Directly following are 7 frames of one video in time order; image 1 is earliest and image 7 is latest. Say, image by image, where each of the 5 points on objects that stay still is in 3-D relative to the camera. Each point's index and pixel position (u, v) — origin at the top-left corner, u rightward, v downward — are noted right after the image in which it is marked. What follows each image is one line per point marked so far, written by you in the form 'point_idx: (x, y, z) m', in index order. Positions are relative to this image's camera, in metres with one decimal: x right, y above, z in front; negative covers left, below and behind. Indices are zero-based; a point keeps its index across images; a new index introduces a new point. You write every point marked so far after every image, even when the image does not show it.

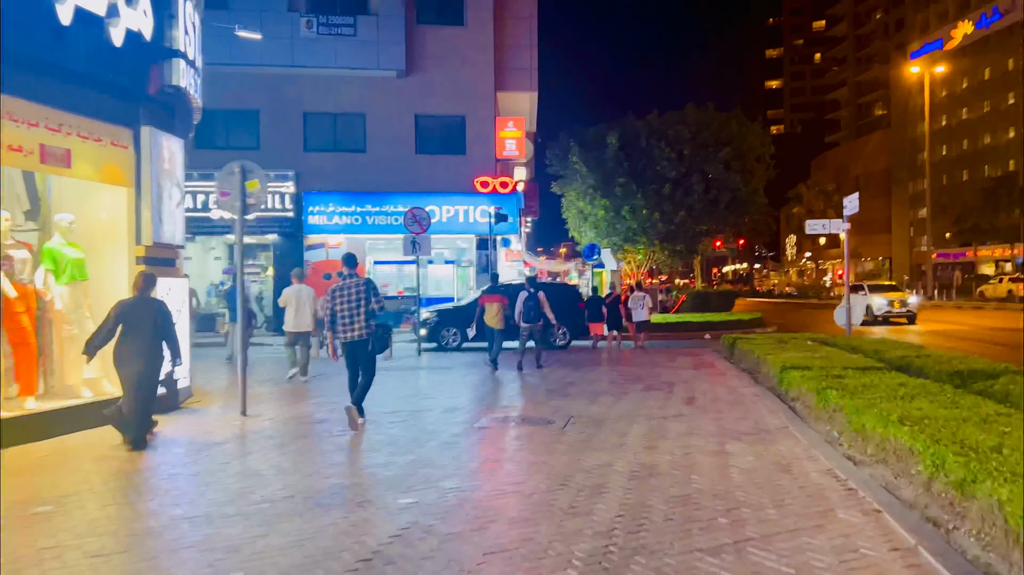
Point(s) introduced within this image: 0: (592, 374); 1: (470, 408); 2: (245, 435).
0: (+1.4, -1.5, +13.8) m
1: (-0.5, -1.5, +9.9) m
2: (-2.8, -1.6, +8.4) m
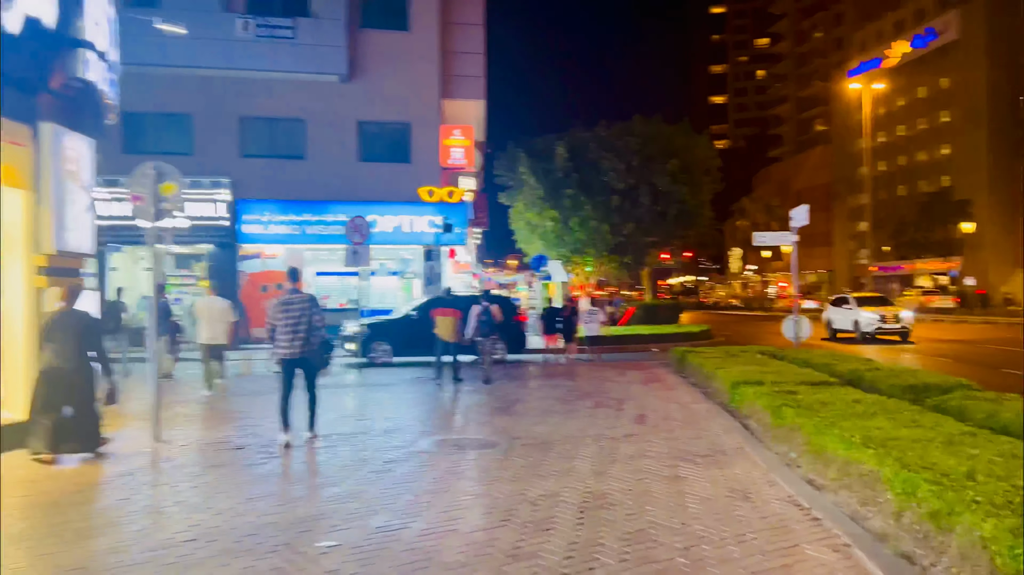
0: (+0.4, -1.7, +13.2) m
1: (-1.2, -1.7, +9.2) m
2: (-3.4, -1.7, +7.6) m
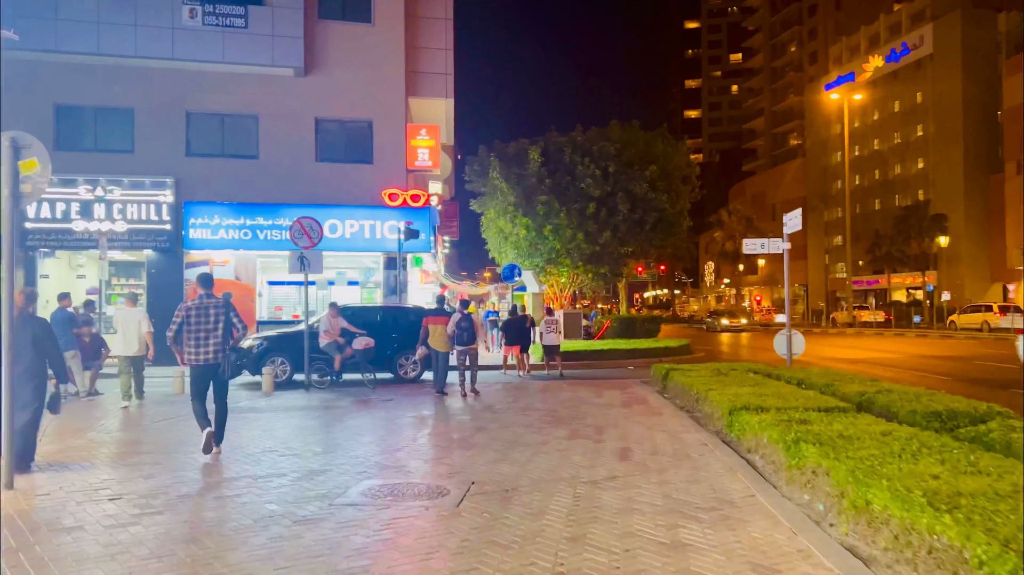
0: (-0.1, -1.8, +11.5) m
1: (-1.6, -1.7, +7.5) m
2: (-3.7, -1.7, +5.8) m
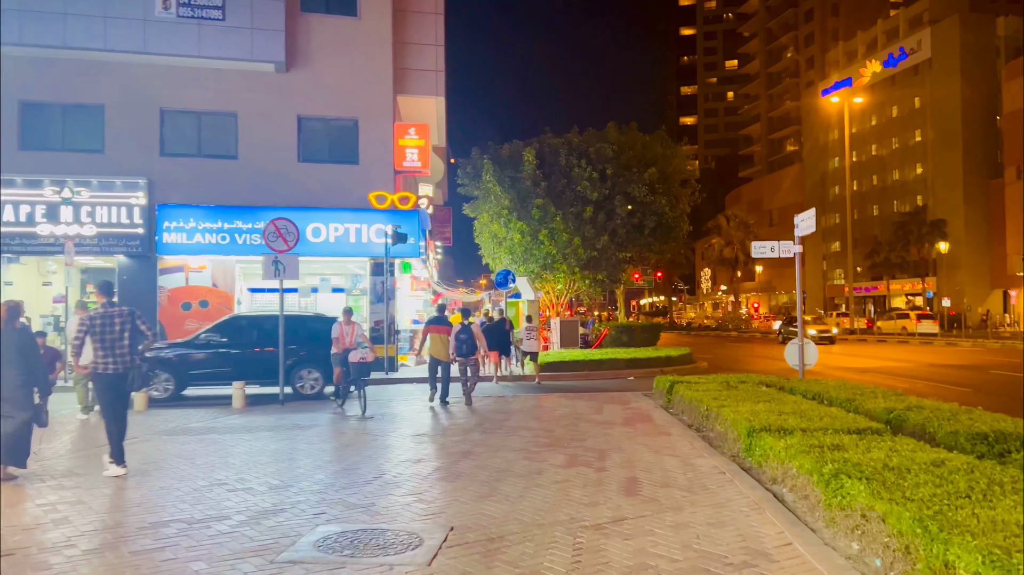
0: (-0.2, -1.9, +10.4) m
1: (-1.7, -1.8, +6.3) m
2: (-3.8, -1.7, +4.6) m
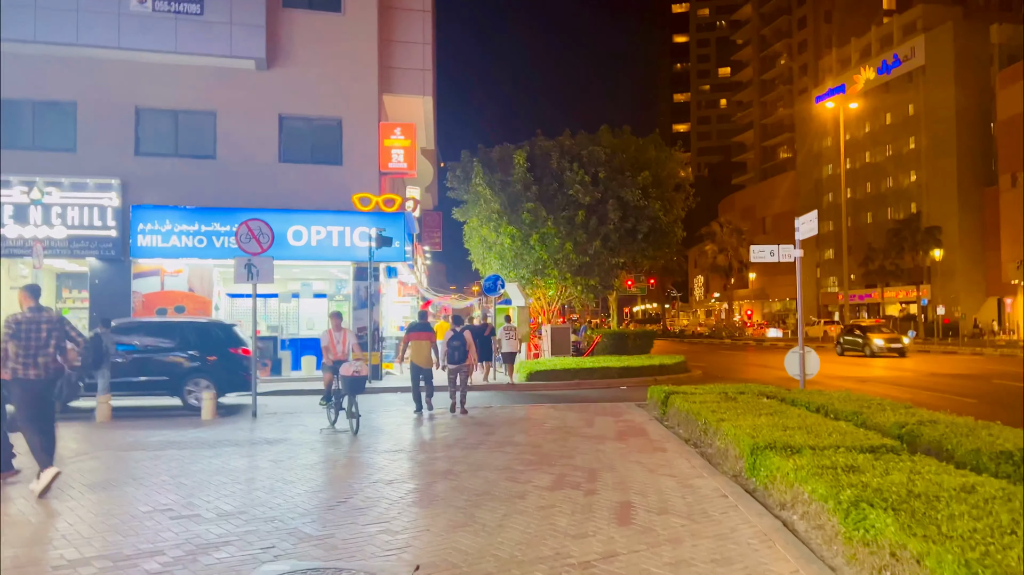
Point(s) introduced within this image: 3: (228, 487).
0: (-0.4, -2.0, +9.6) m
1: (-1.9, -1.8, +5.6) m
2: (-4.0, -1.7, +3.8) m
3: (-2.7, -1.9, +7.6) m
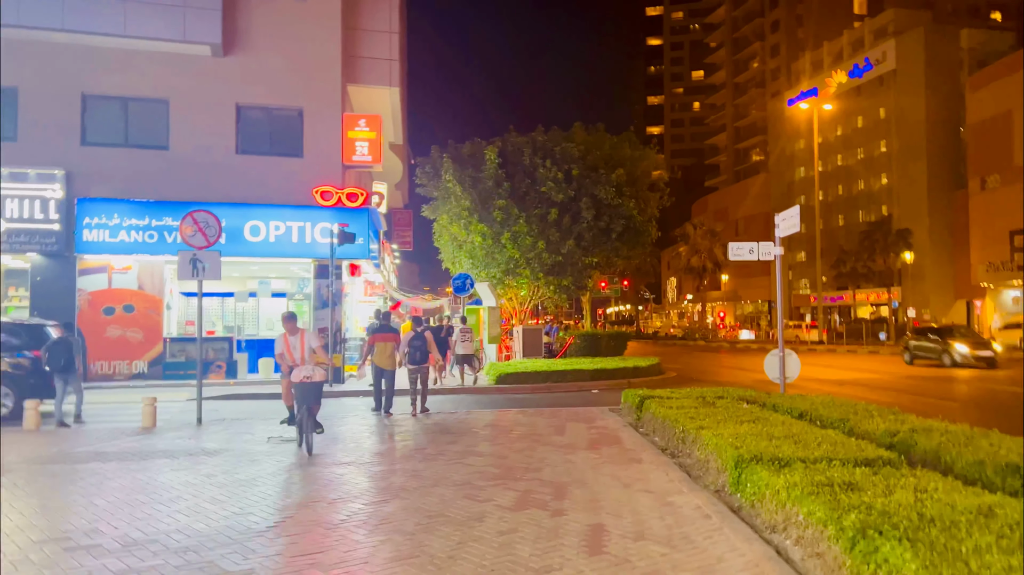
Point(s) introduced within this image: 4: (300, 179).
0: (-0.8, -1.9, +8.8) m
1: (-2.2, -1.7, +4.7) m
2: (-4.2, -1.7, +2.9) m
3: (-3.0, -1.8, +6.7) m
4: (-5.3, +2.7, +19.7) m
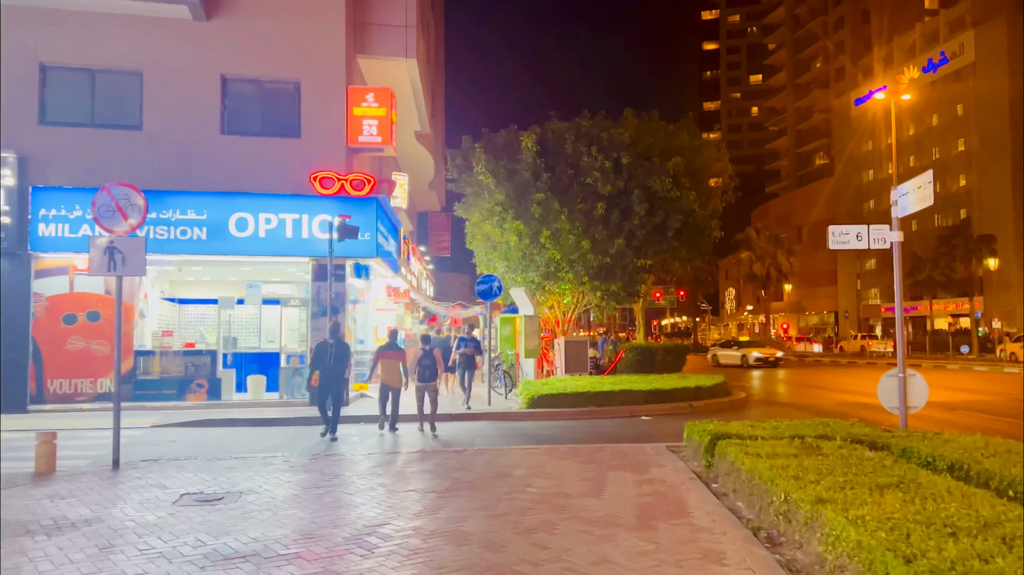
0: (-0.9, -1.9, +5.4) m
1: (-2.4, -1.6, +1.4) m
2: (-4.6, -1.5, -0.2) m
3: (-3.2, -1.7, +3.5) m
4: (-4.5, +2.6, +16.7) m
